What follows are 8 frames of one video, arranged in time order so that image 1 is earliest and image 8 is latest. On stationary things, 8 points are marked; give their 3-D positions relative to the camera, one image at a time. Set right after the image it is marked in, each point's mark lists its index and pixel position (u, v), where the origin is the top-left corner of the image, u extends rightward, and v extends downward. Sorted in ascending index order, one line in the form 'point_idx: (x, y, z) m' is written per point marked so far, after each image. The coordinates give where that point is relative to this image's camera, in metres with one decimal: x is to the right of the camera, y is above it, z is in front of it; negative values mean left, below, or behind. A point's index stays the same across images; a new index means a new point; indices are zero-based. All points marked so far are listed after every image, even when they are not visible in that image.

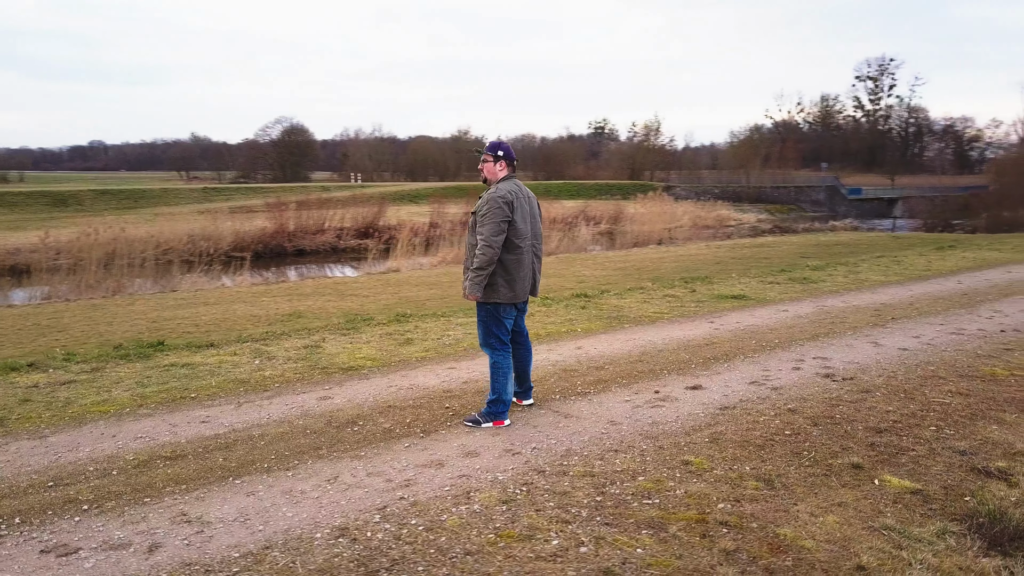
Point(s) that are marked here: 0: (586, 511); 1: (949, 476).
0: (+0.3, -1.0, +3.7) m
1: (+2.2, -0.9, +4.1) m
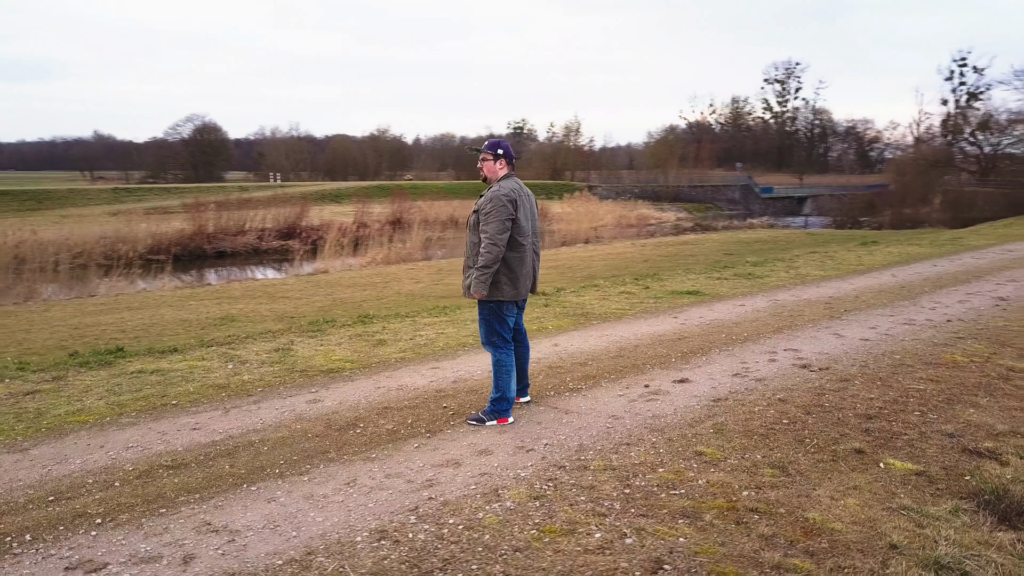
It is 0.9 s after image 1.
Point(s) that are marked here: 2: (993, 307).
0: (+0.5, -1.0, +3.7) m
1: (+2.3, -0.9, +4.3) m
2: (+5.3, -0.2, +8.9) m
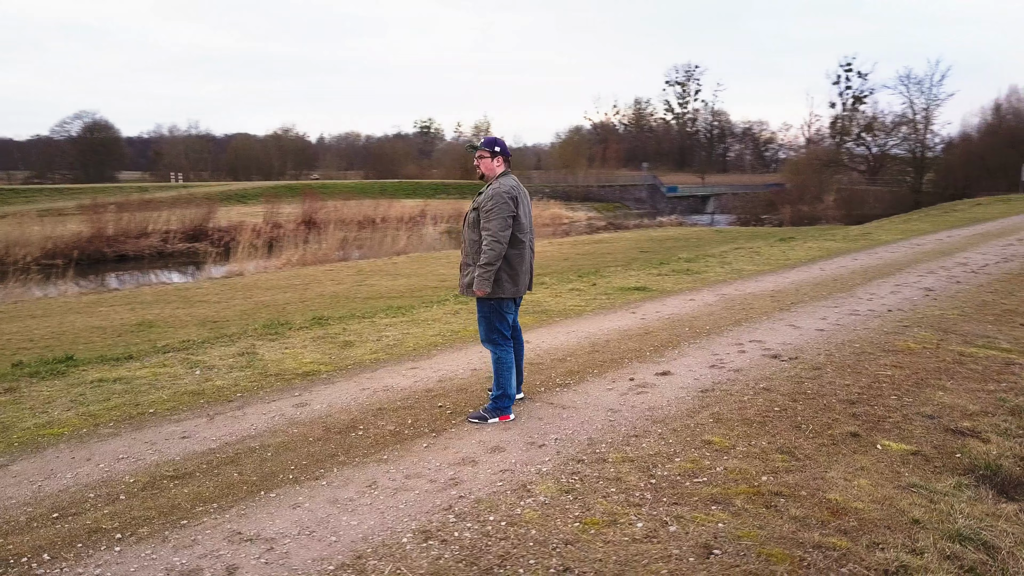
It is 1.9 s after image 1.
0: (+0.6, -1.0, +3.8) m
1: (+2.4, -0.8, +4.6) m
2: (+4.8, -0.1, +9.5) m
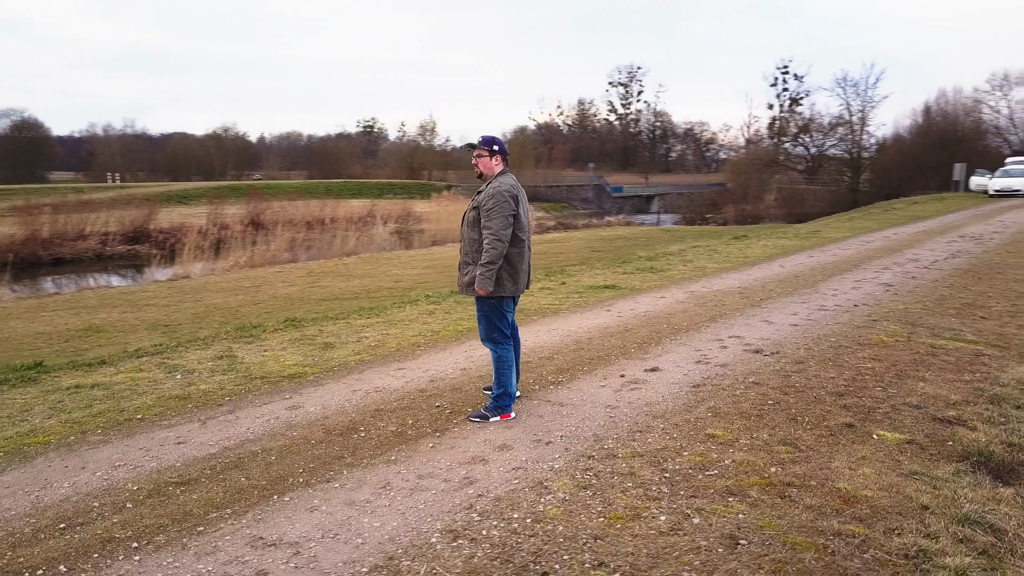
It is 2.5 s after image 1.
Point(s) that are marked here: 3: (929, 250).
0: (+0.7, -0.9, +3.9) m
1: (+2.4, -0.8, +4.8) m
2: (+4.5, -0.1, +9.8) m
3: (+7.6, +0.7, +14.9) m
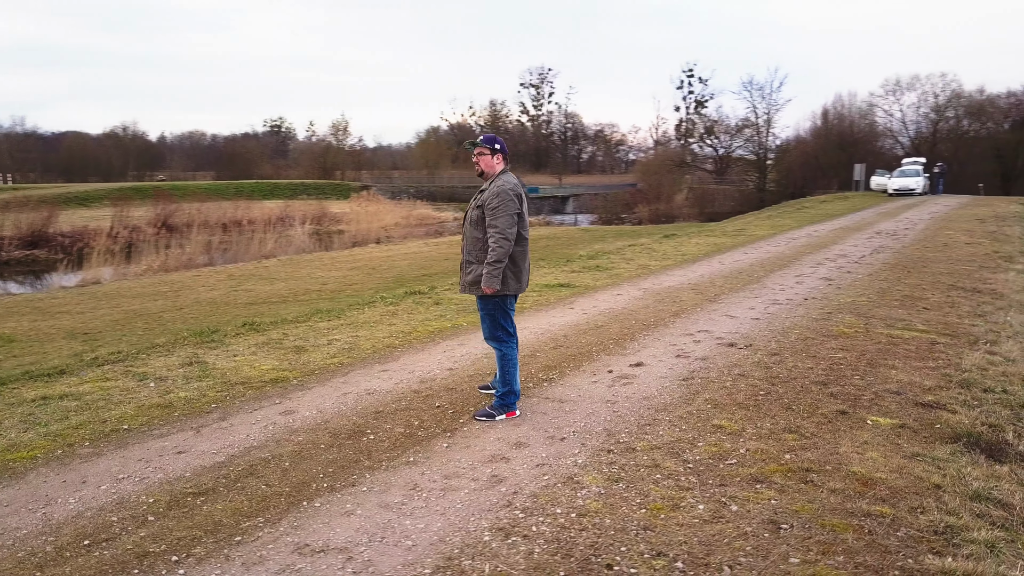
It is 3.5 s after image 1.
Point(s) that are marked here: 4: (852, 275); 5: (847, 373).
0: (+0.9, -0.9, +4.0) m
1: (+2.5, -0.8, +5.0) m
2: (+4.0, 0.0, +10.3) m
3: (+6.5, +0.8, +15.7) m
4: (+4.7, +0.2, +11.4) m
5: (+2.4, -0.6, +5.9) m
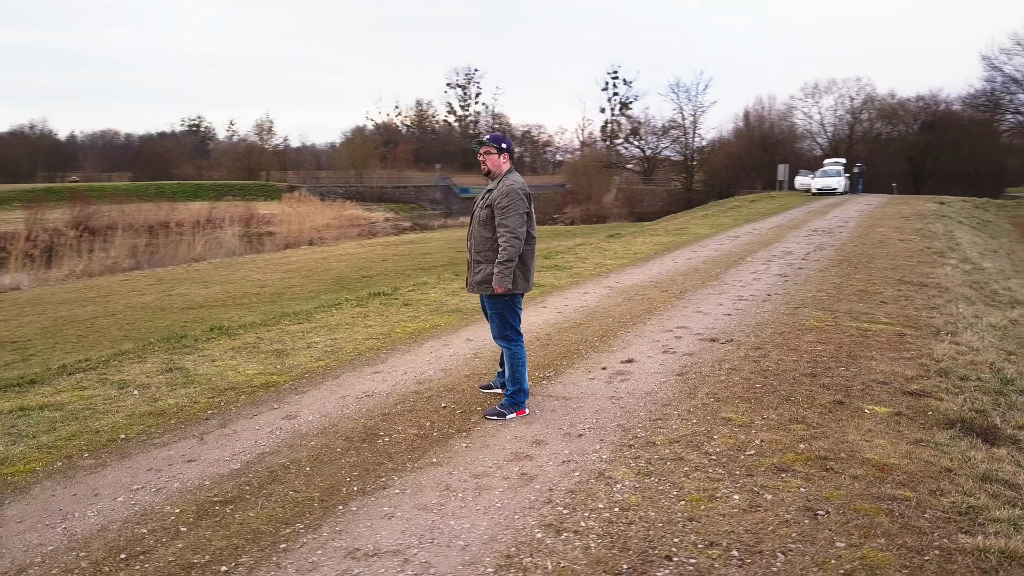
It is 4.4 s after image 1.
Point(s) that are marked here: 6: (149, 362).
0: (+1.0, -0.9, +4.1) m
1: (+2.5, -0.7, +5.3) m
2: (+3.5, +0.1, +10.6) m
3: (+5.6, +0.9, +16.3) m
4: (+4.2, +0.2, +11.8) m
5: (+2.4, -0.6, +6.1) m
6: (-3.1, -0.6, +6.9) m
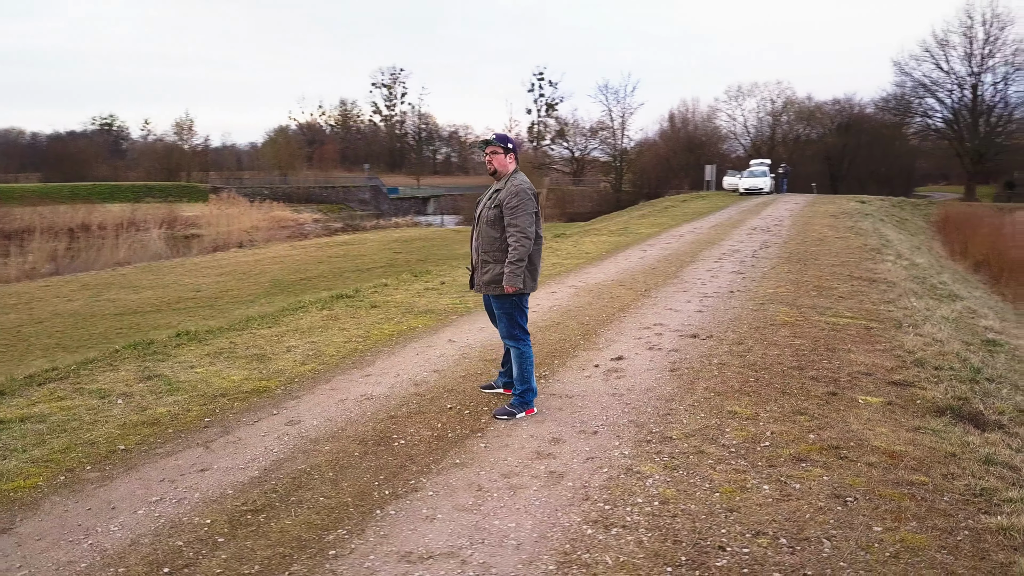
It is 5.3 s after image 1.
0: (+1.2, -0.9, +4.2) m
1: (+2.5, -0.7, +5.5) m
2: (+3.1, +0.1, +10.9) m
3: (+4.6, +0.9, +16.7) m
4: (+3.6, +0.3, +12.1) m
5: (+2.3, -0.5, +6.3) m
6: (-3.2, -0.7, +6.6) m
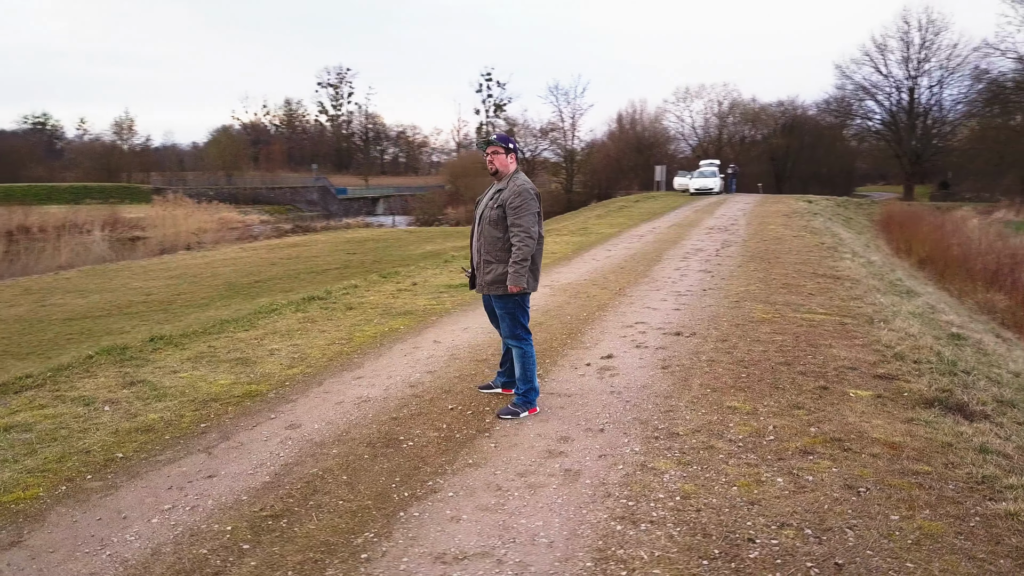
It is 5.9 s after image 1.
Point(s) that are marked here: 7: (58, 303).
0: (+1.3, -0.9, +4.3) m
1: (+2.5, -0.7, +5.7) m
2: (+2.7, +0.1, +11.1) m
3: (+3.9, +1.0, +17.0) m
4: (+3.2, +0.3, +12.4) m
5: (+2.3, -0.5, +6.5) m
6: (-3.3, -0.7, +6.4) m
7: (-10.7, -0.3, +19.8) m
